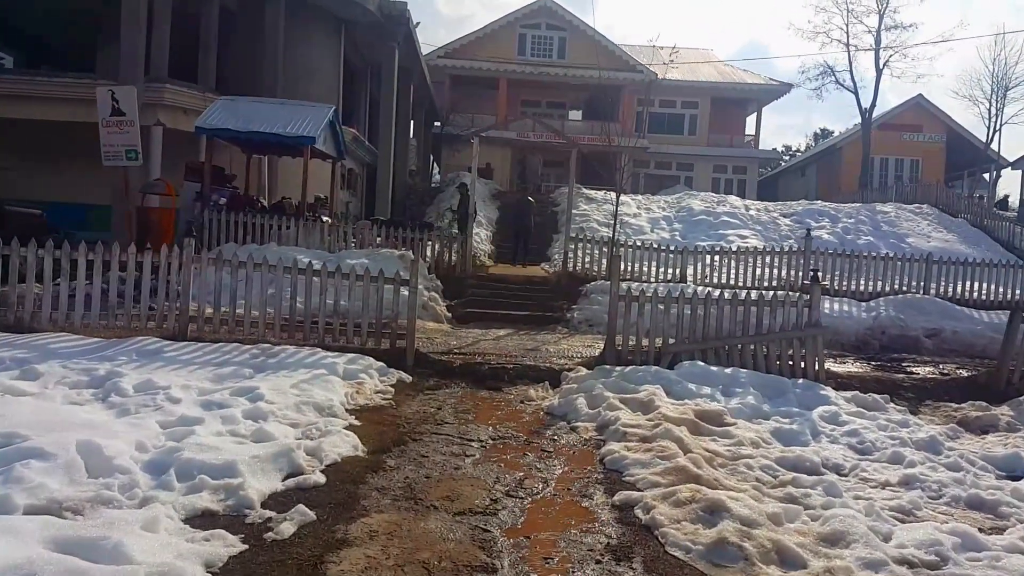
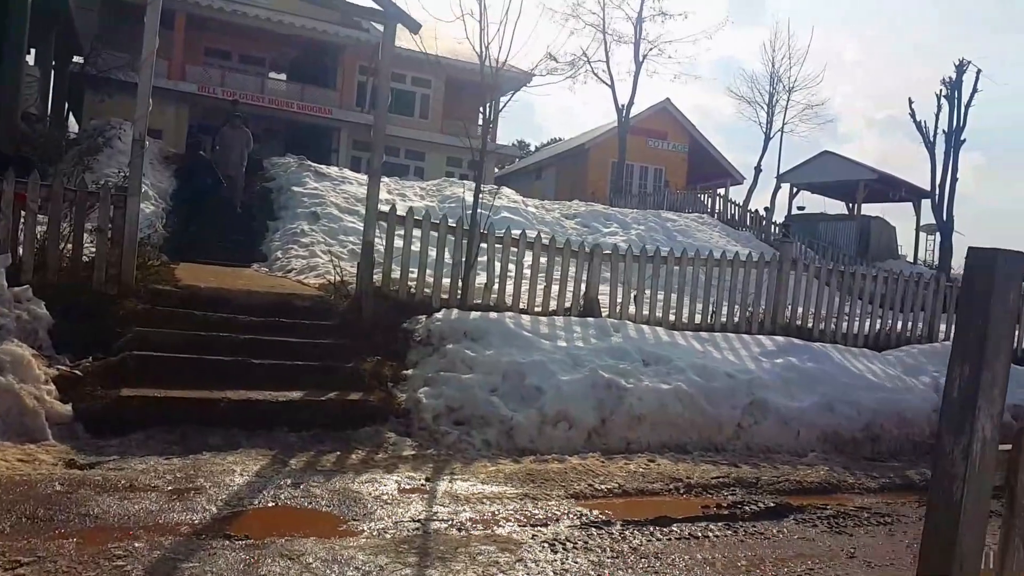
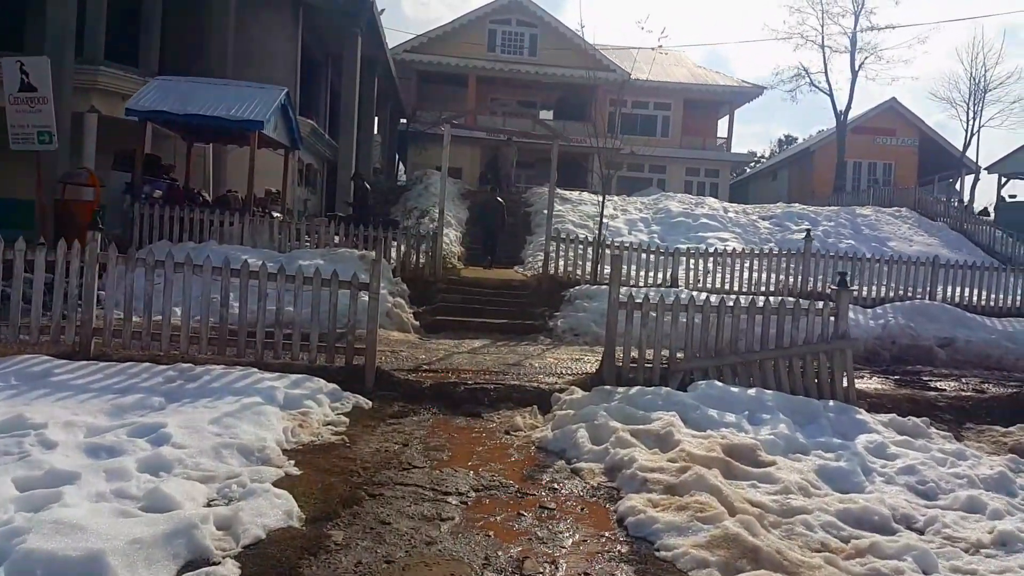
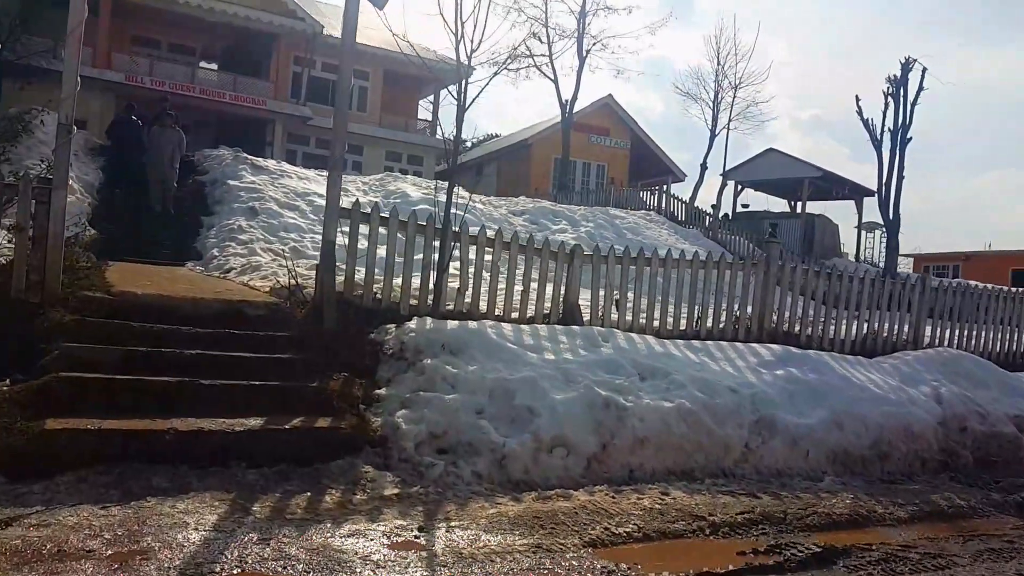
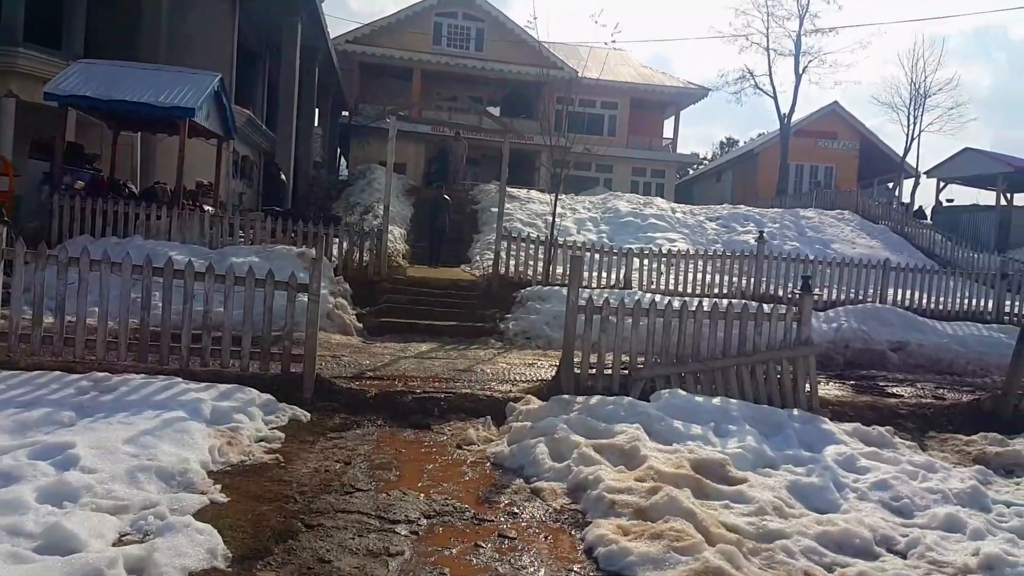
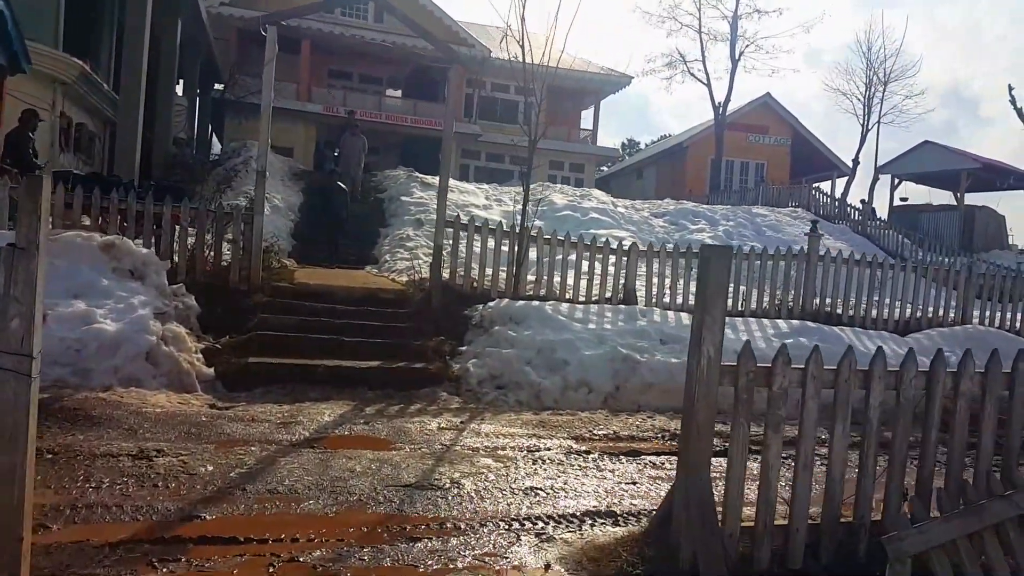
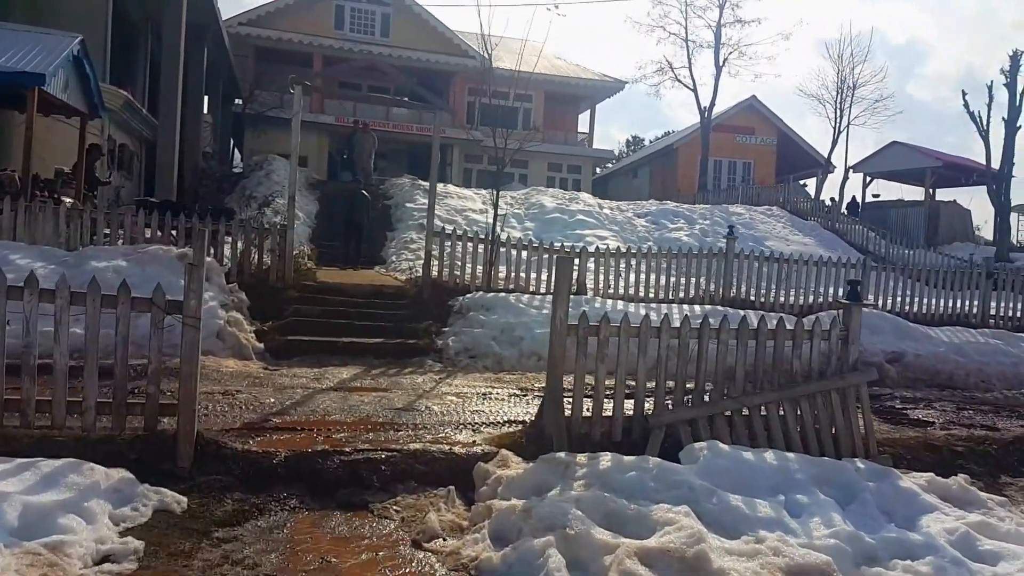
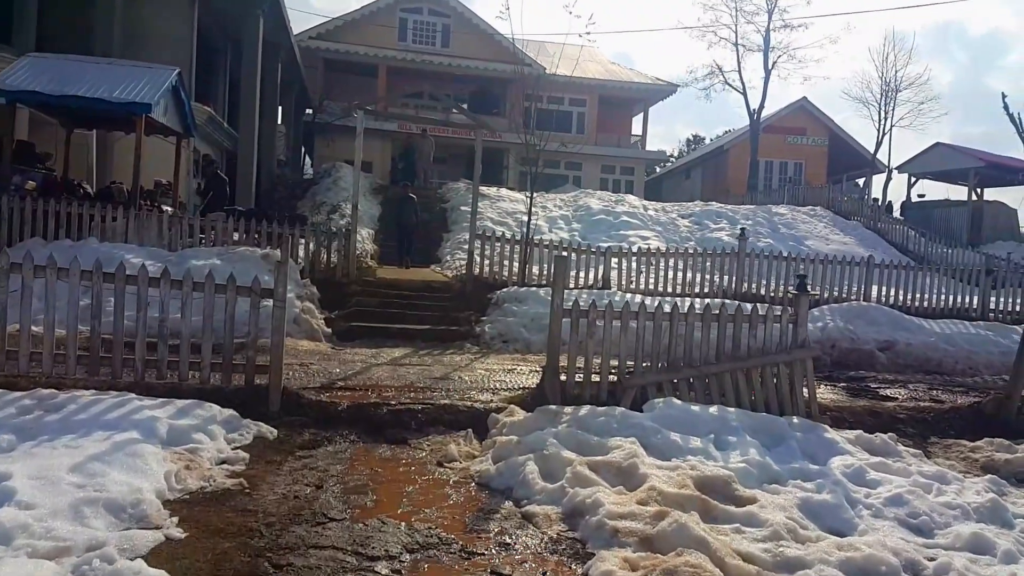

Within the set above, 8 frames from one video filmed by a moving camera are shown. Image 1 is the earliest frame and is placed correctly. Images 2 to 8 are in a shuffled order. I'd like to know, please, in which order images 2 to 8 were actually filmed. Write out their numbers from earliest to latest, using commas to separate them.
3, 5, 8, 7, 6, 2, 4
